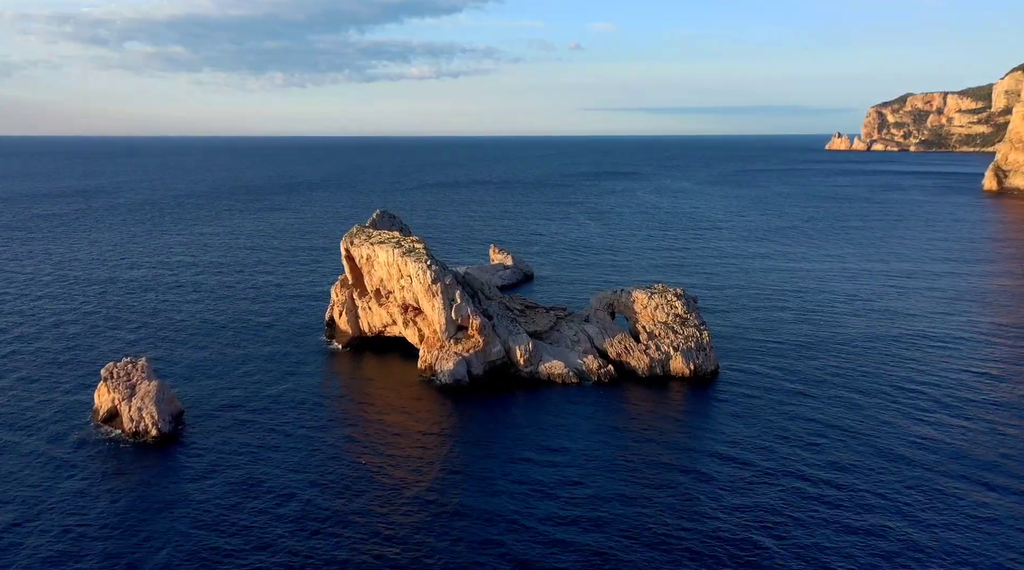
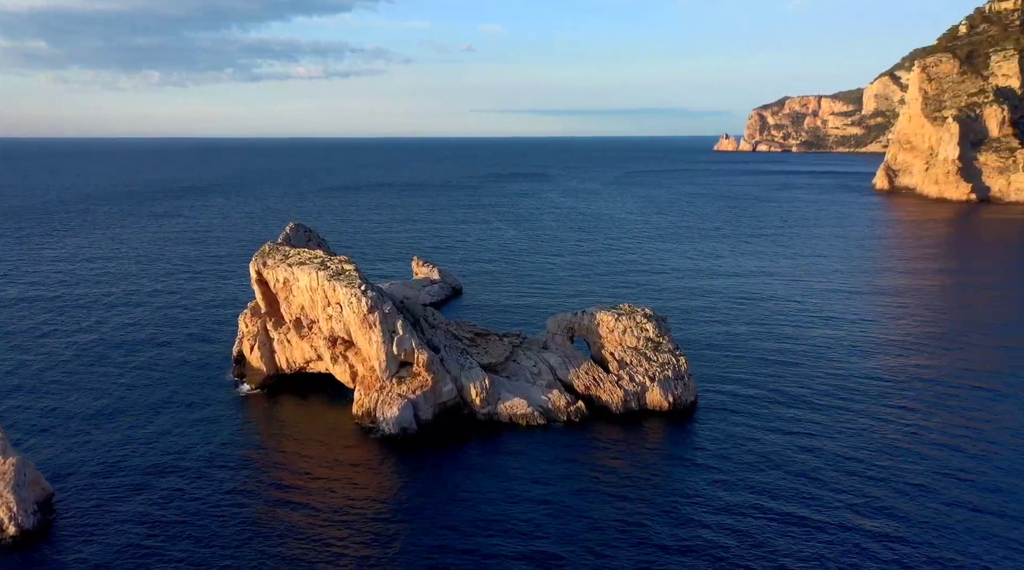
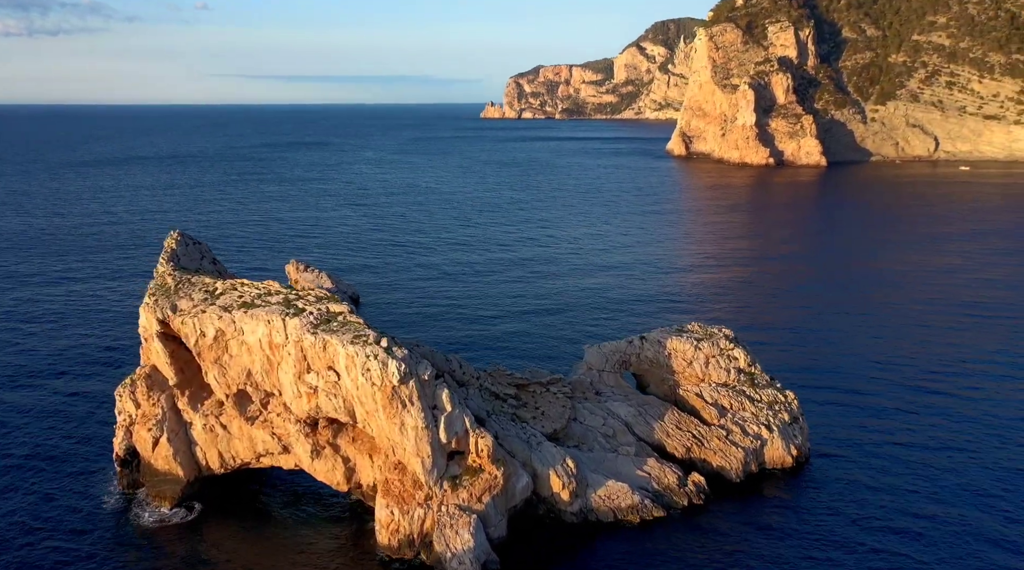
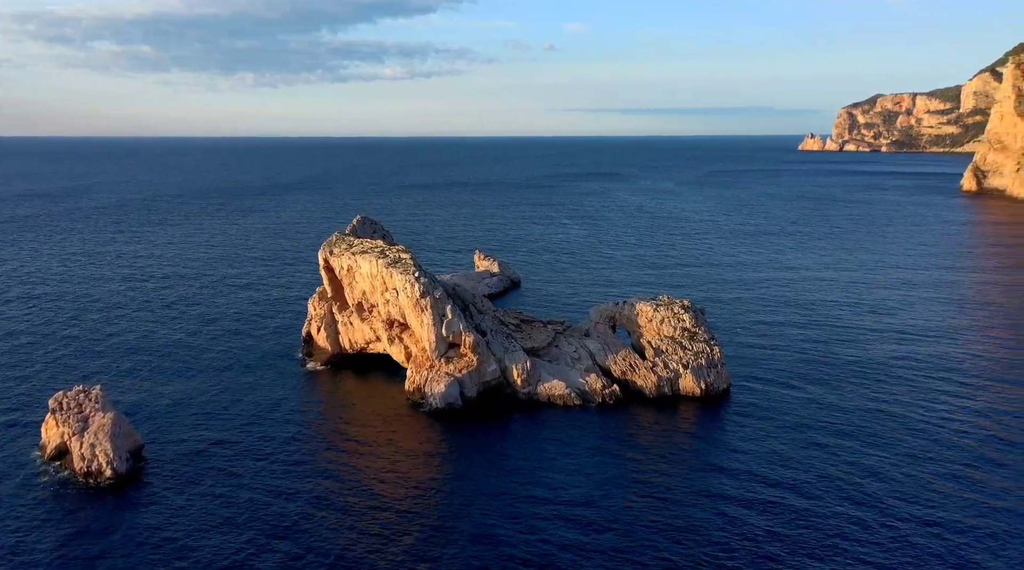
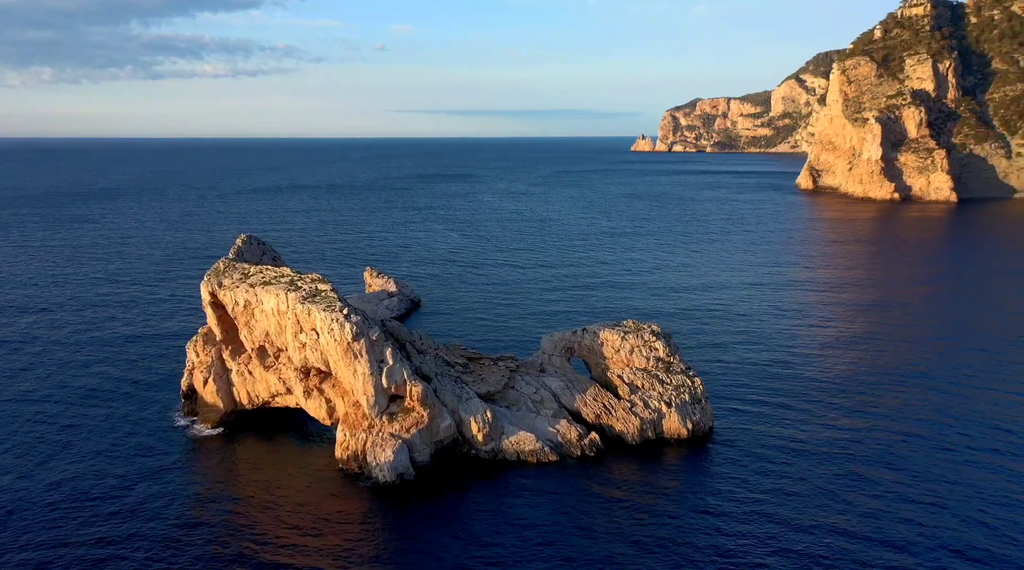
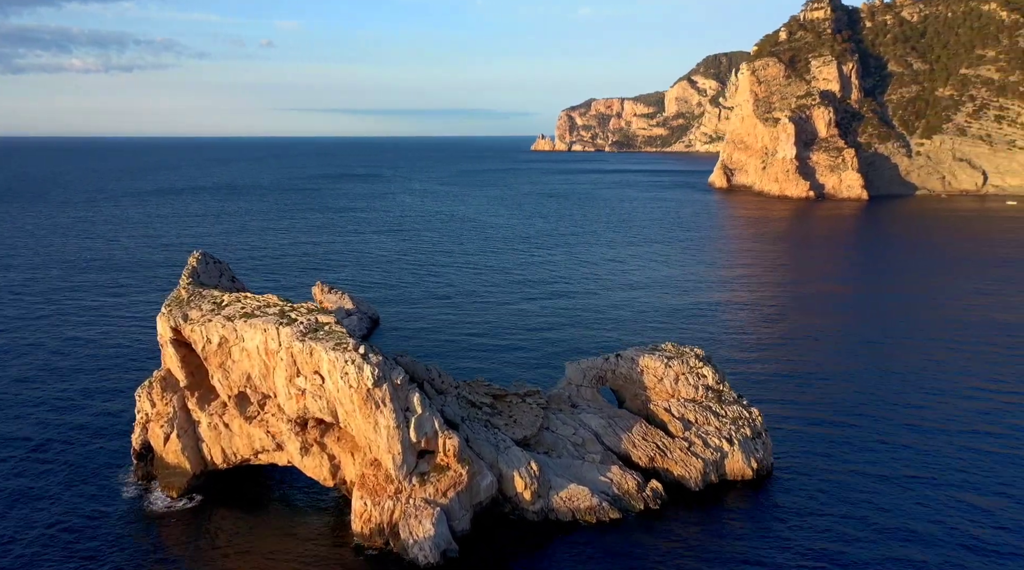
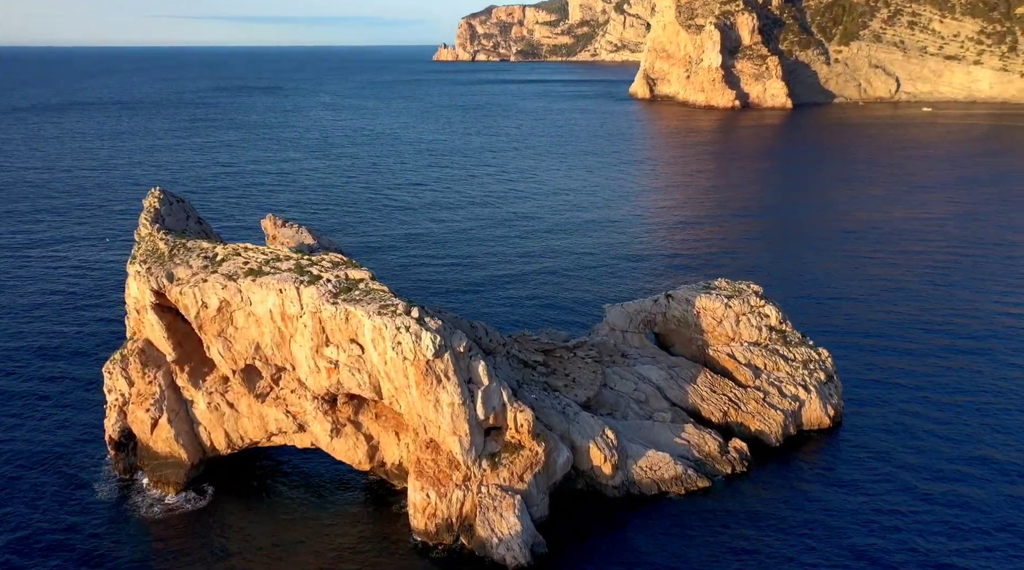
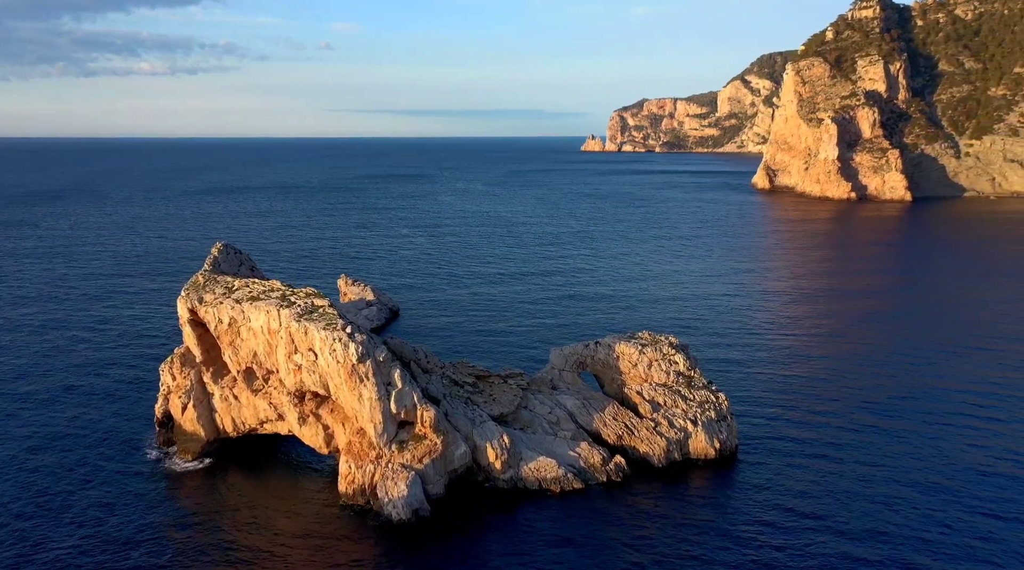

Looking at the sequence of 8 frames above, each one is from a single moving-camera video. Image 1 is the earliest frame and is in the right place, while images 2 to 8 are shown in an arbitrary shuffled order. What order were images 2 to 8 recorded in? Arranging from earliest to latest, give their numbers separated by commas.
4, 2, 5, 8, 6, 3, 7
